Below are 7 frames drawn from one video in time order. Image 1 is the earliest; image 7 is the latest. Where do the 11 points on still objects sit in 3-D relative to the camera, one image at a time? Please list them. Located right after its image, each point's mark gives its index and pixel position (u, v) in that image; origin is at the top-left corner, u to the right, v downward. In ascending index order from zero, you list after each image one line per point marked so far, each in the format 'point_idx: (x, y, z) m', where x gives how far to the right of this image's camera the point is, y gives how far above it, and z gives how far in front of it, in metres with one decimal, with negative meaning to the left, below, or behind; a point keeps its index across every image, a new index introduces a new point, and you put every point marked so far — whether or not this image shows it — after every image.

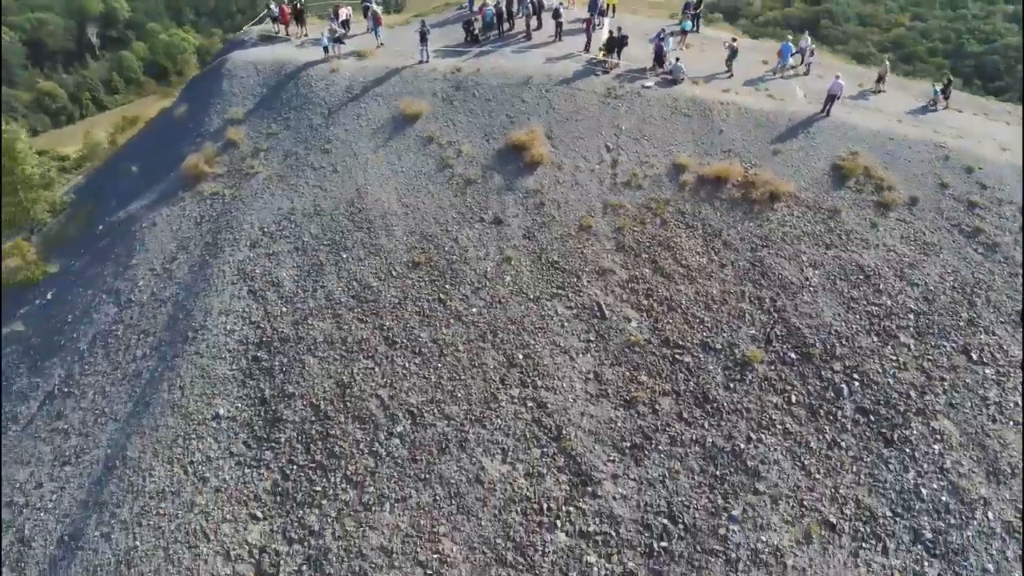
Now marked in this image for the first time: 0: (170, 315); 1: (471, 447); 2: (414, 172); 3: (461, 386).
0: (-5.4, -0.3, +11.8) m
1: (-0.5, -2.1, +10.3) m
2: (-1.6, +2.0, +12.4) m
3: (-0.7, -1.4, +10.6) m
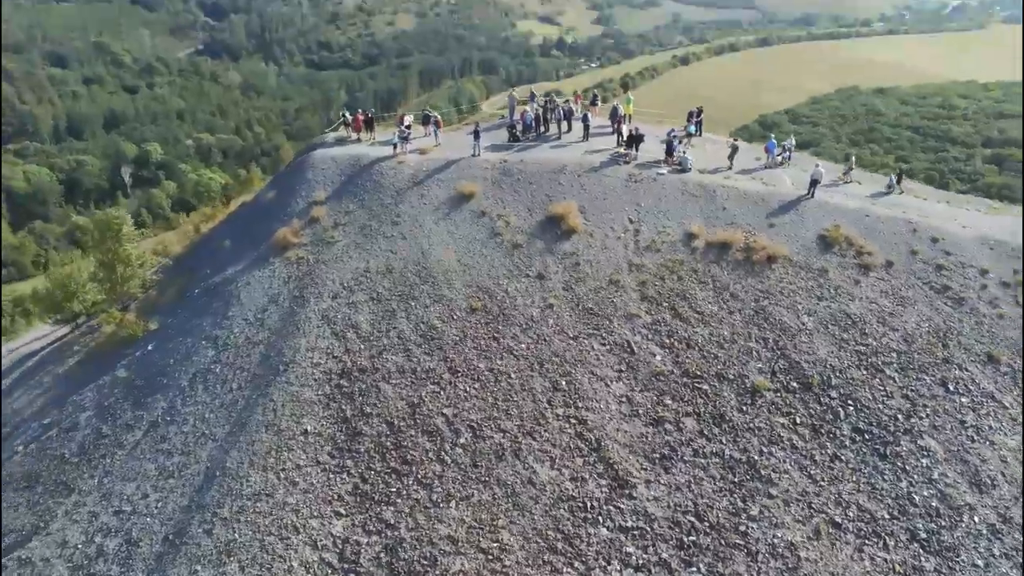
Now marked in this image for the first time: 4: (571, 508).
0: (-4.6, -1.2, +13.9) m
1: (+0.2, -2.7, +12.0) m
2: (-0.9, +1.0, +14.9) m
3: (0.0, -2.0, +12.5) m
4: (+0.9, -3.4, +11.5) m
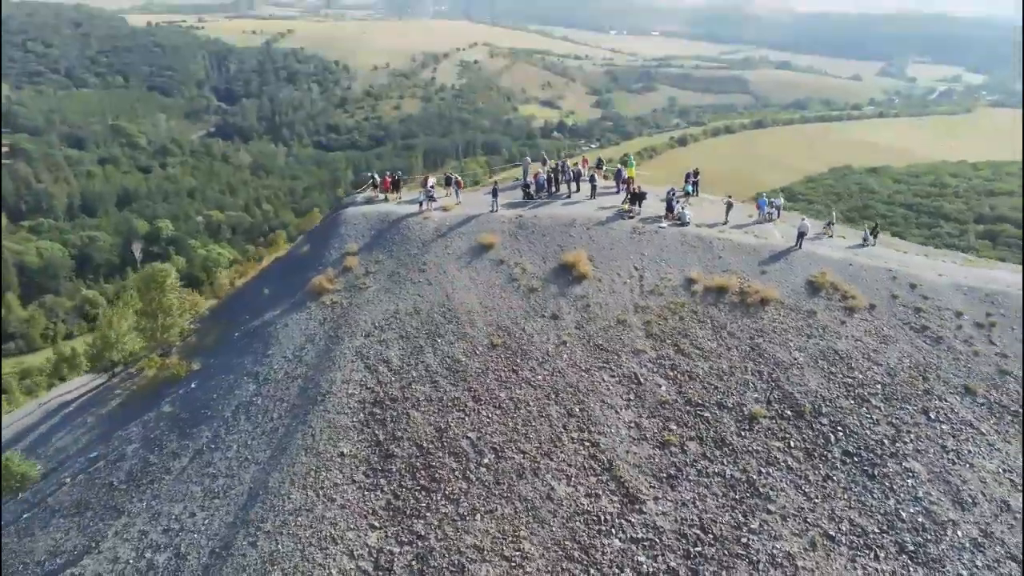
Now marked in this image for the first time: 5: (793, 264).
0: (-4.2, -1.9, +15.2) m
1: (+0.5, -3.2, +13.1) m
2: (-0.5, +0.1, +16.4) m
3: (+0.4, -2.6, +13.7) m
4: (+1.3, -3.9, +12.6) m
5: (+6.4, +0.6, +17.1) m
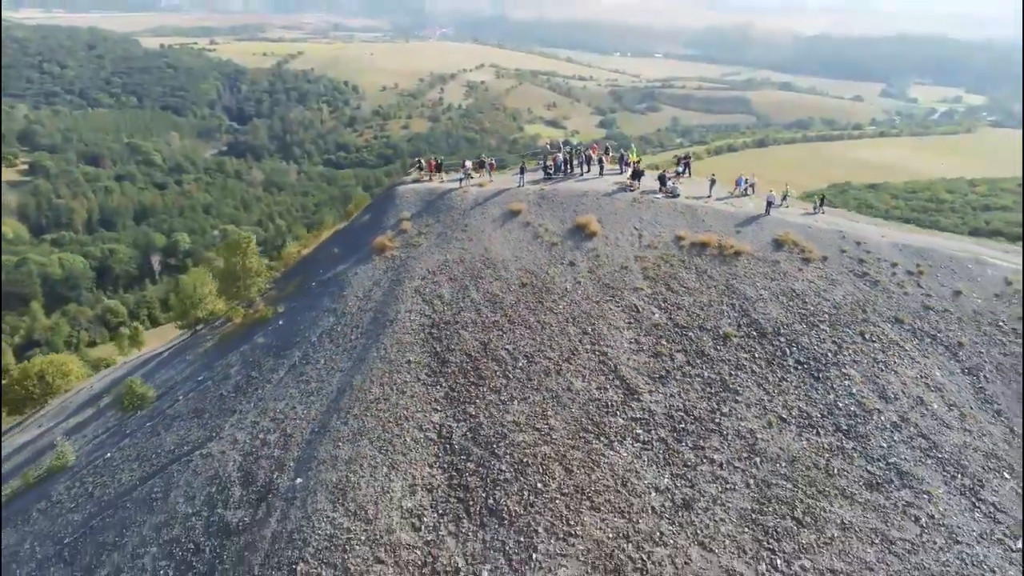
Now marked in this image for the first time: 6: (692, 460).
0: (-3.6, -0.7, +19.3) m
1: (+1.2, -1.9, +17.2) m
2: (+0.2, +1.3, +20.5) m
3: (+1.0, -1.3, +17.8) m
4: (+1.9, -2.6, +16.6) m
5: (+7.1, +1.8, +21.2) m
6: (+3.8, -3.6, +15.7) m
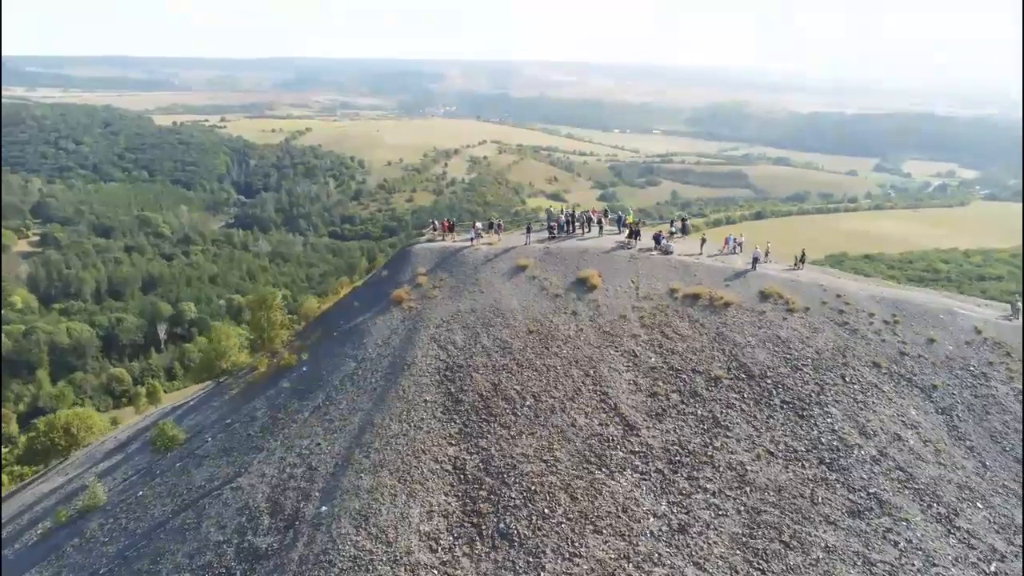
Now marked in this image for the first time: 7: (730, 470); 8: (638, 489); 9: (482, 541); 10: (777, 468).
0: (-3.4, -2.0, +20.9) m
1: (+1.4, -3.1, +18.7) m
2: (+0.4, -0.1, +22.3) m
3: (+1.3, -2.5, +19.3) m
4: (+2.1, -3.6, +18.0) m
5: (+7.3, +0.3, +23.0) m
6: (+4.0, -4.6, +17.0) m
7: (+5.1, -4.2, +17.5) m
8: (+2.9, -4.6, +16.9) m
9: (-0.6, -5.4, +16.0) m
10: (+6.2, -4.2, +17.6) m
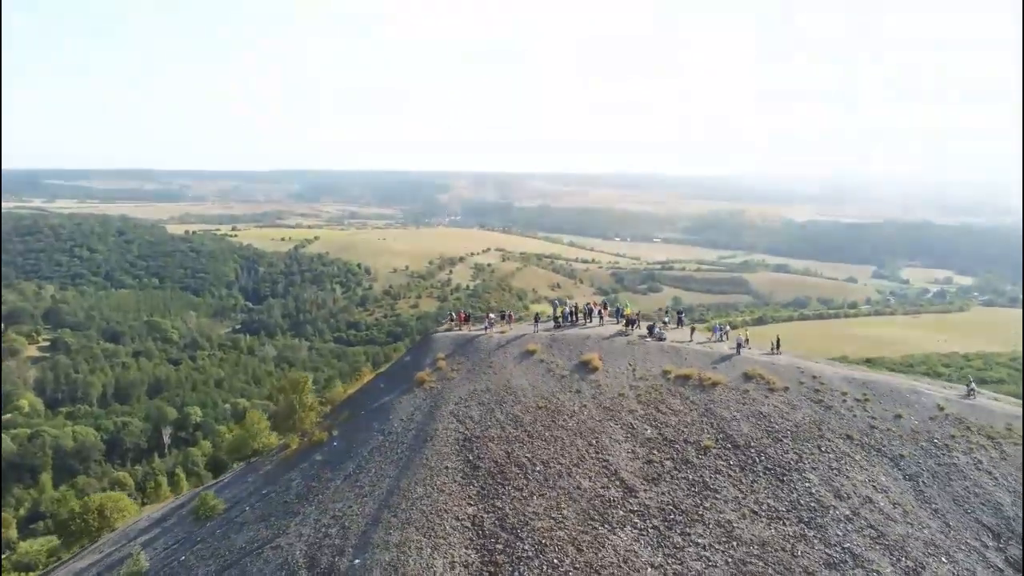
0: (-3.0, -4.6, +23.4) m
1: (+1.7, -5.3, +21.0) m
2: (+0.7, -2.9, +25.0) m
3: (+1.6, -4.8, +21.7) m
4: (+2.4, -5.7, +20.3) m
5: (+7.6, -2.6, +25.7) m
6: (+4.3, -6.5, +19.1) m
7: (+5.4, -6.2, +19.6) m
8: (+3.2, -6.5, +19.1) m
9: (-0.3, -7.2, +18.0) m
10: (+6.6, -6.3, +19.8) m
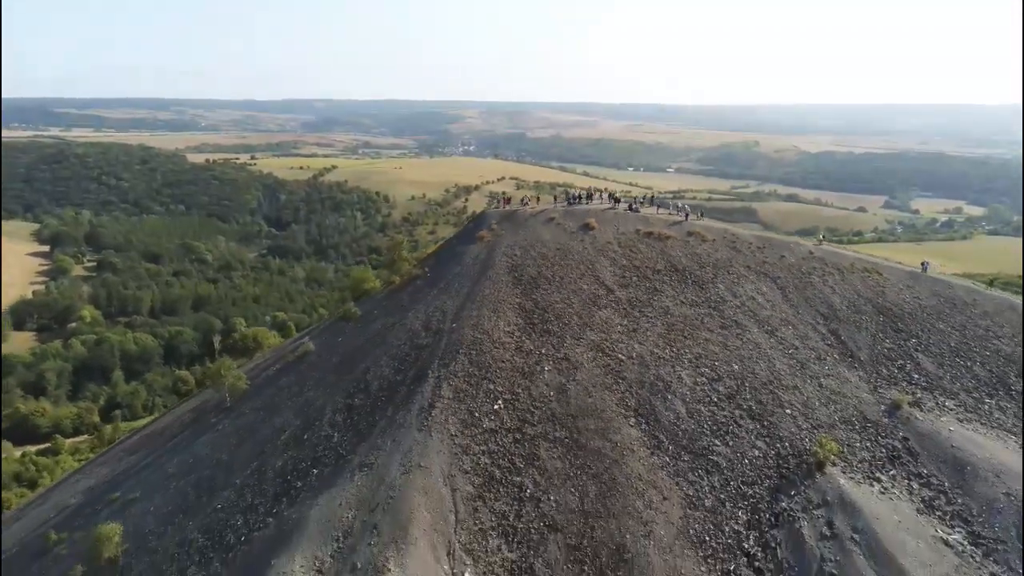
0: (-1.6, +1.2, +37.8) m
1: (+3.1, +0.2, +35.5) m
2: (+2.2, +2.9, +39.3) m
3: (+3.0, +0.7, +36.1) m
4: (+3.8, -0.3, +34.8) m
5: (+9.1, +3.3, +39.8) m
6: (+5.7, -1.2, +33.7) m
7: (+6.8, -0.9, +34.1) m
8: (+4.5, -1.2, +33.6) m
9: (+1.0, -2.0, +32.7) m
10: (+7.9, -0.9, +34.2) m
